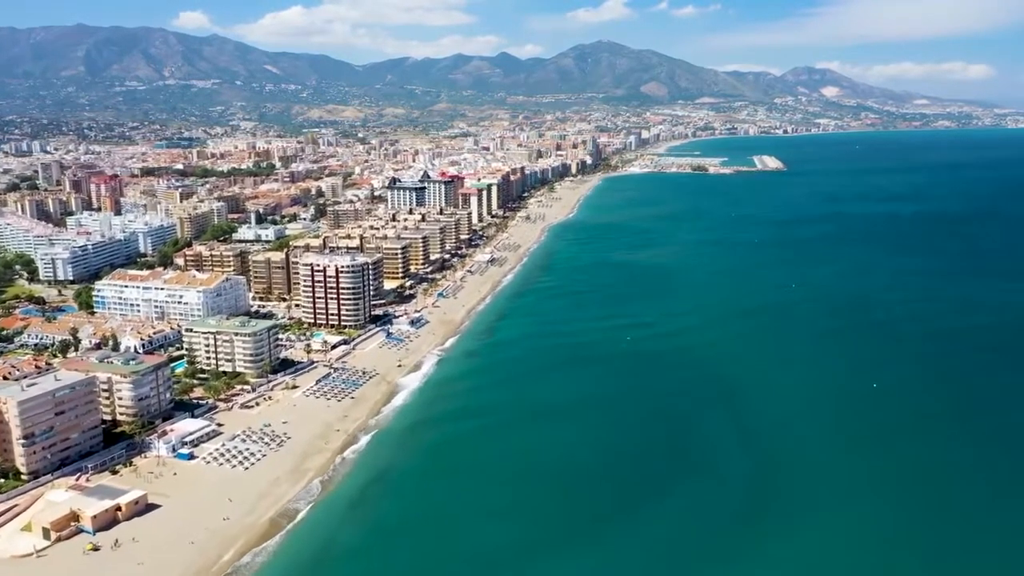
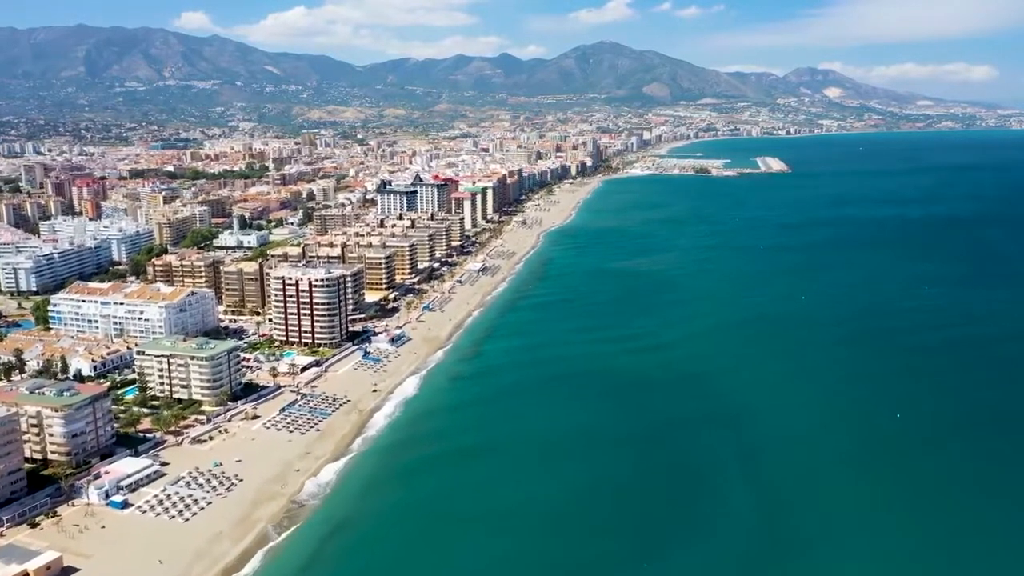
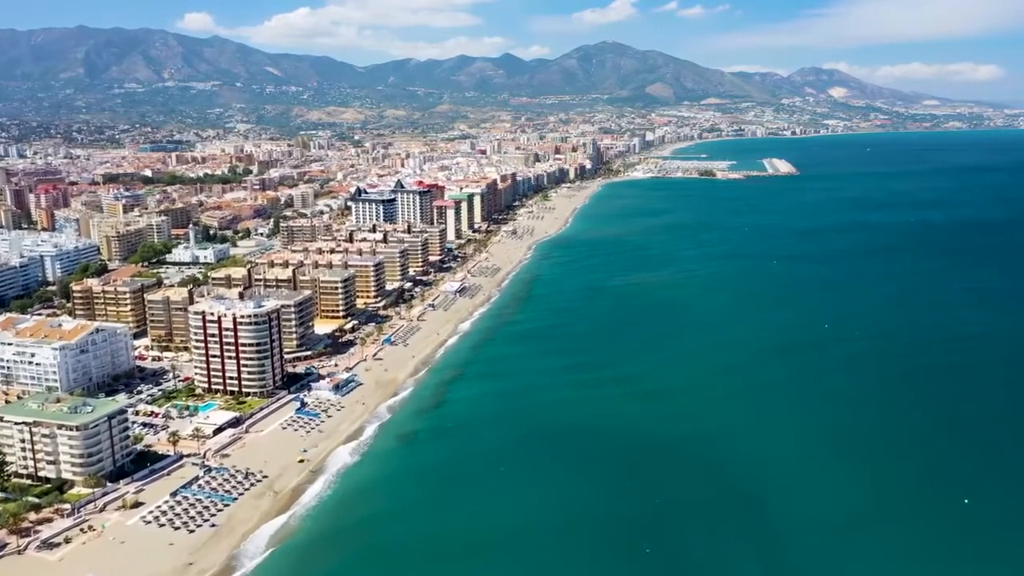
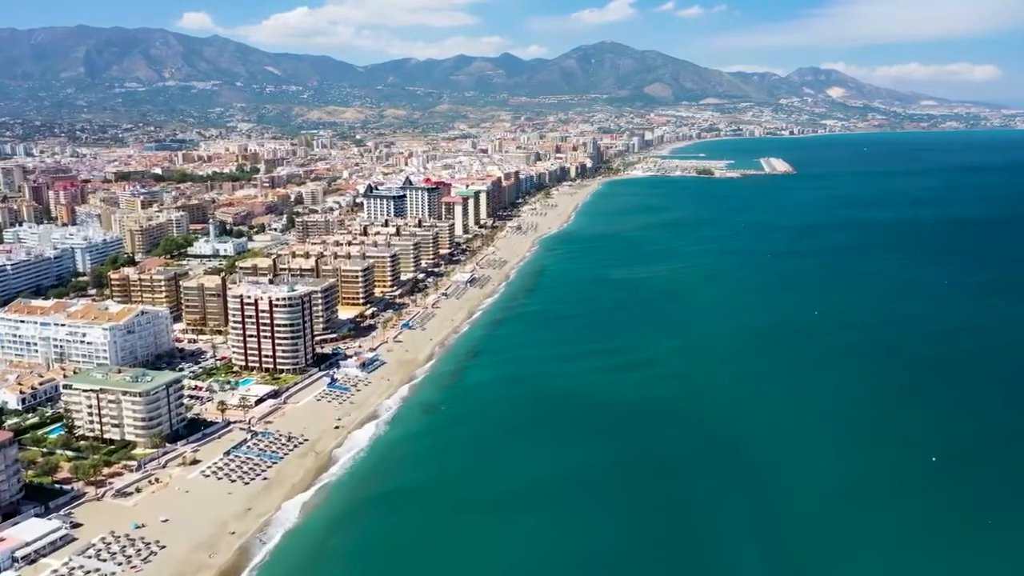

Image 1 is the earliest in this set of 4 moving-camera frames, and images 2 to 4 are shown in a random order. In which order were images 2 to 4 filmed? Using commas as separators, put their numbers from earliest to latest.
2, 4, 3
